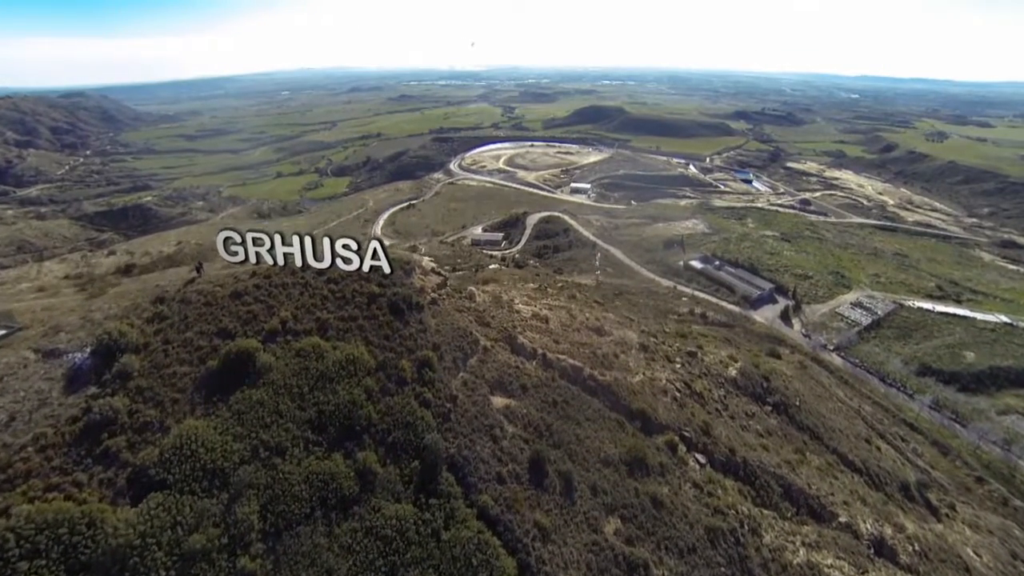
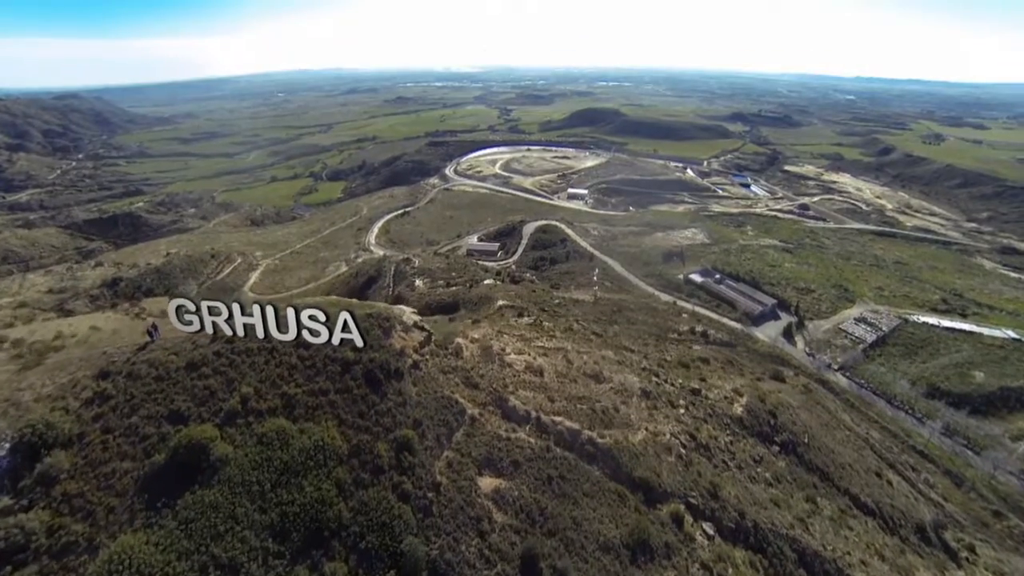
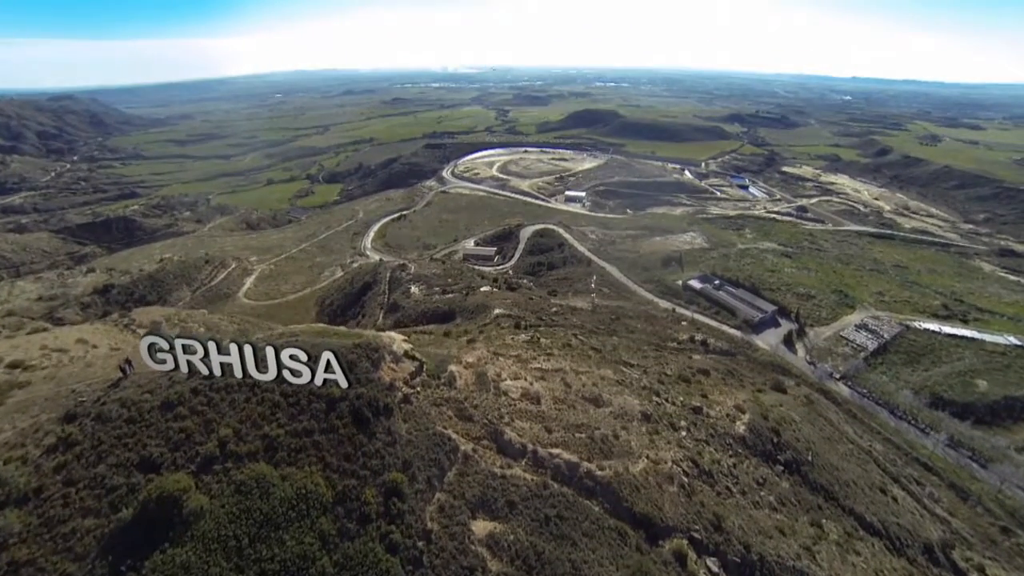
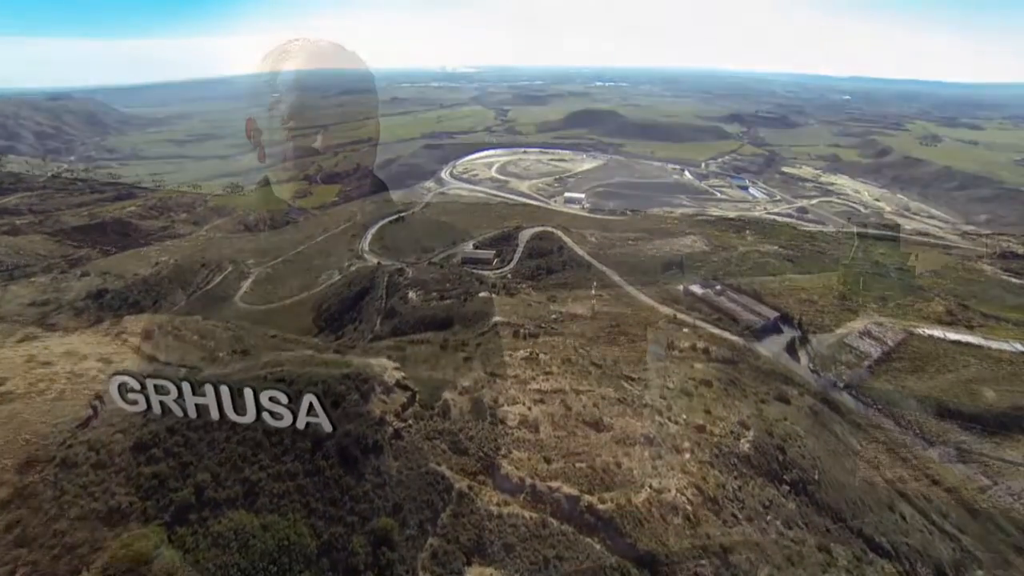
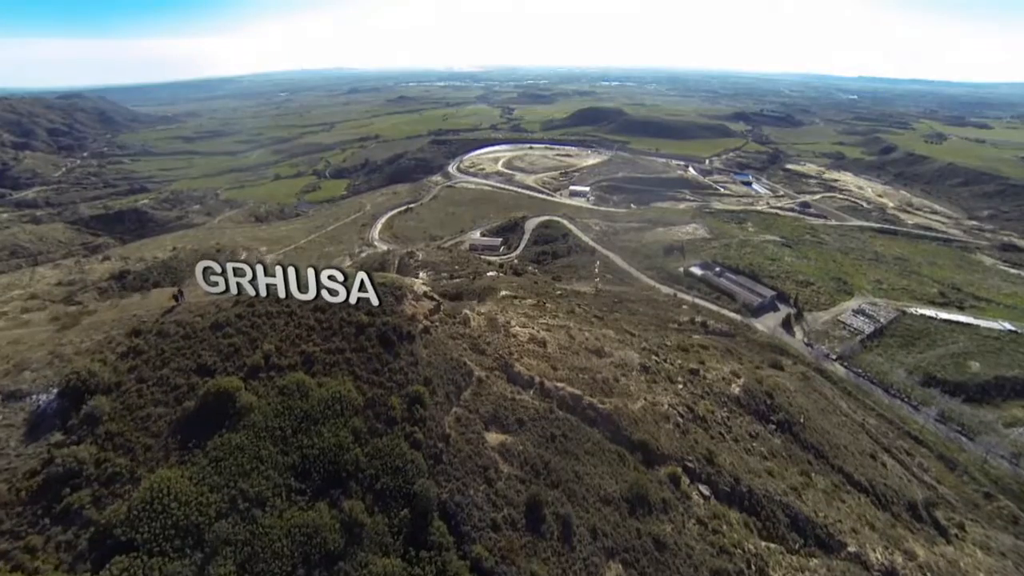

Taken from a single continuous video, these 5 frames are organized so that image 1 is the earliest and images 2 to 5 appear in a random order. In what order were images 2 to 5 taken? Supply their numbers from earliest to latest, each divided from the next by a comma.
5, 2, 3, 4
